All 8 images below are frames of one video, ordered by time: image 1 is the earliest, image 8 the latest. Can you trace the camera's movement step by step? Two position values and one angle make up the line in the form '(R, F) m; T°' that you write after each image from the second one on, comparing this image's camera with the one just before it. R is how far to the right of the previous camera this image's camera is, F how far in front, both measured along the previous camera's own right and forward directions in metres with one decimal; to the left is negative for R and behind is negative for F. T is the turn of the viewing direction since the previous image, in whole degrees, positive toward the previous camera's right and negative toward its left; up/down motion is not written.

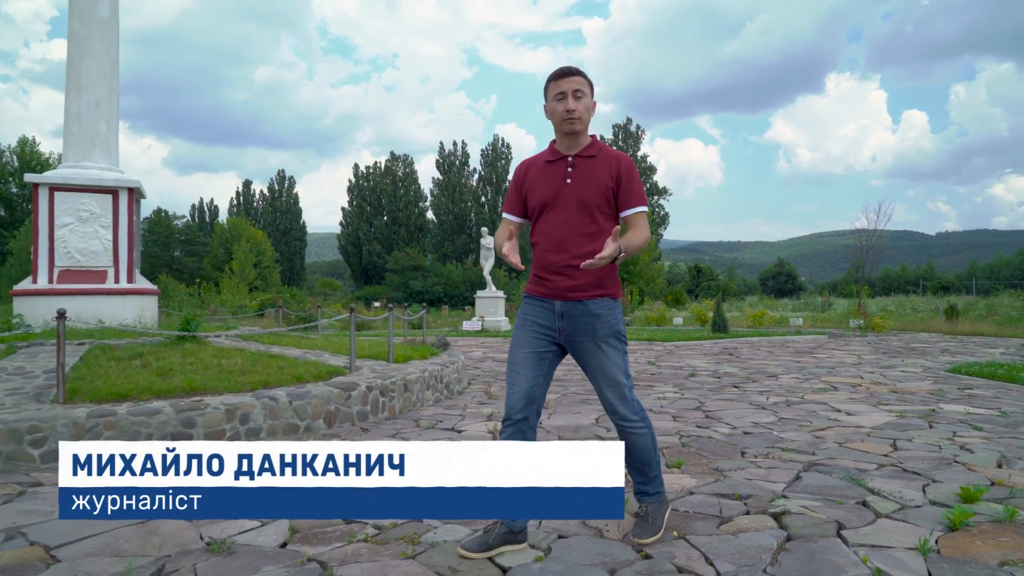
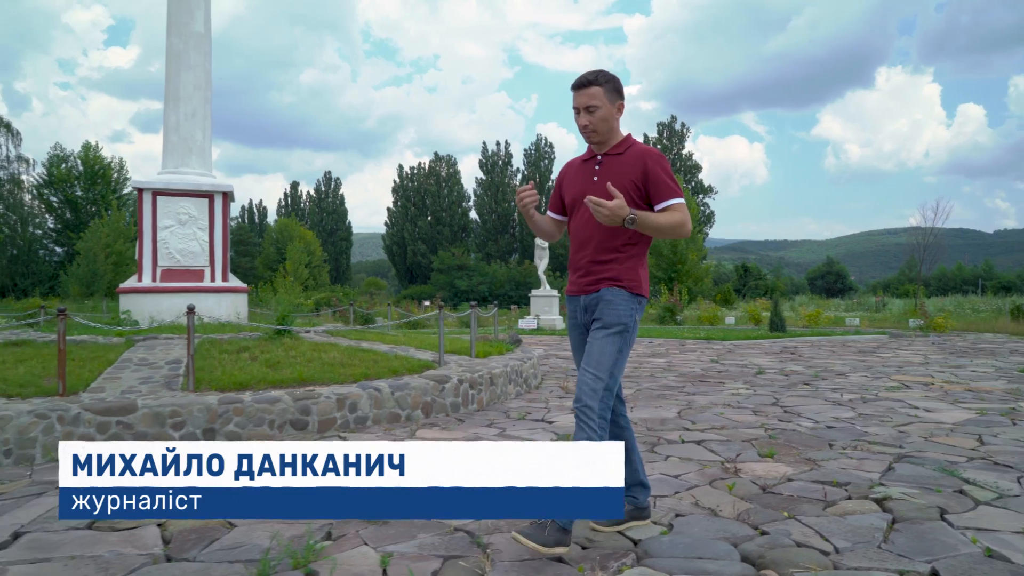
(-0.4, -0.3) m; -3°
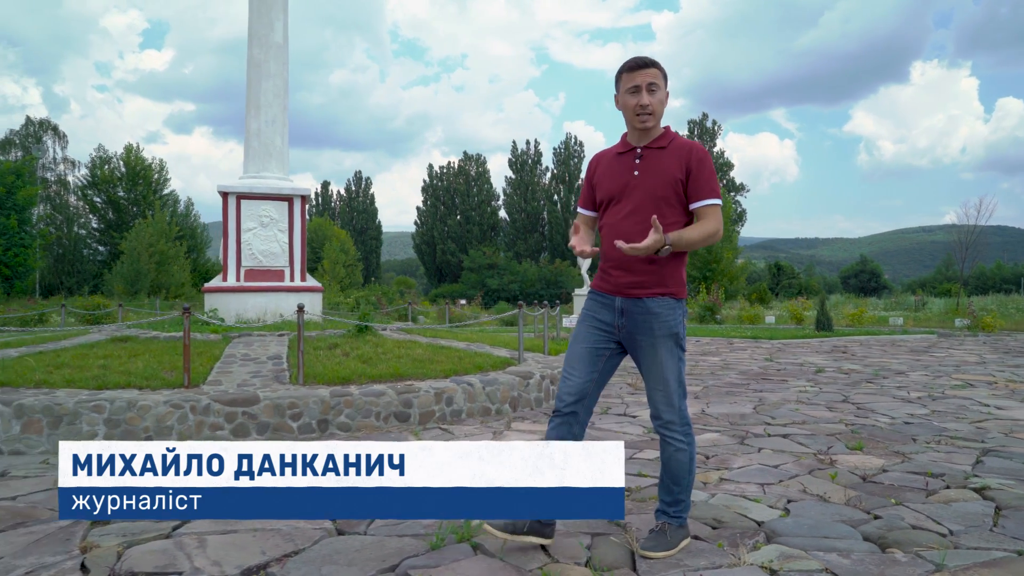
(-0.5, -0.3) m; -2°
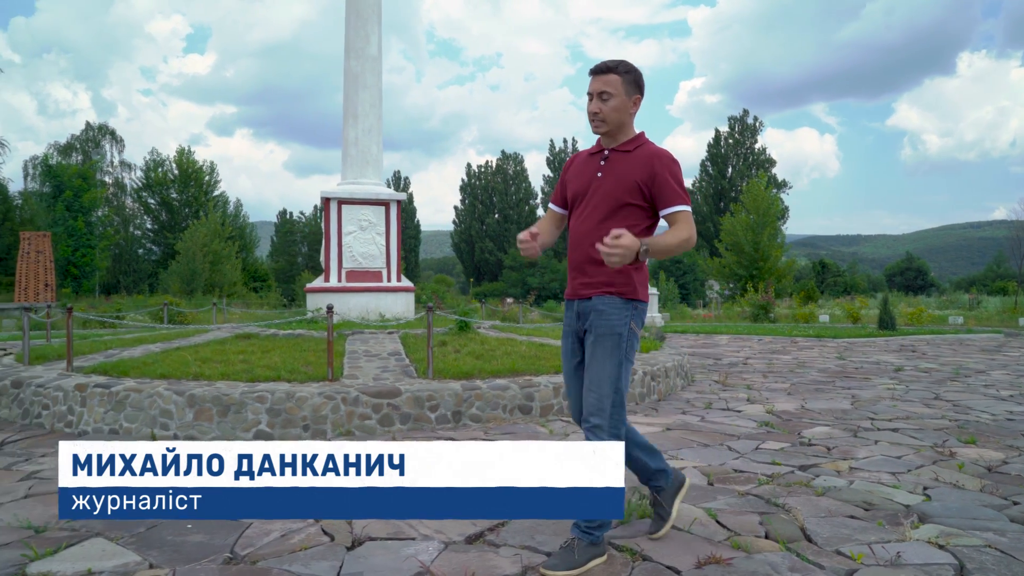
(-0.7, -0.4) m; -3°
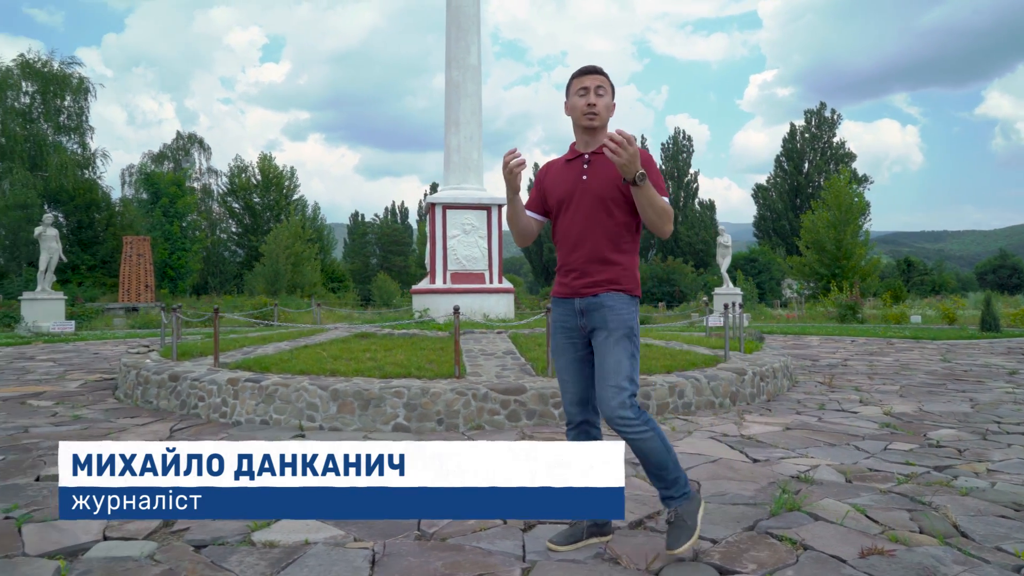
(-0.5, -0.3) m; -5°
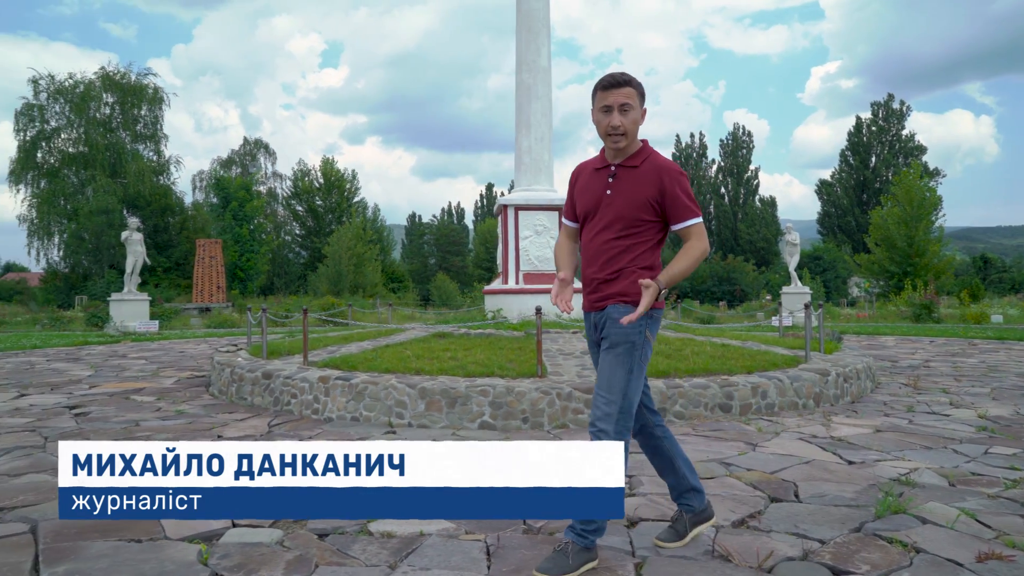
(-0.3, -0.1) m; -4°
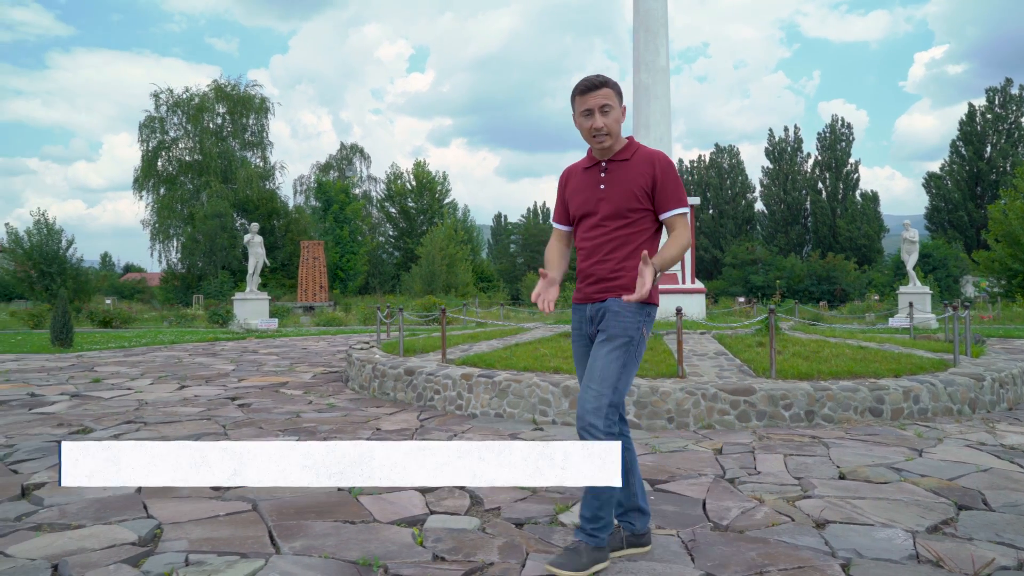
(-0.5, -0.2) m; -7°
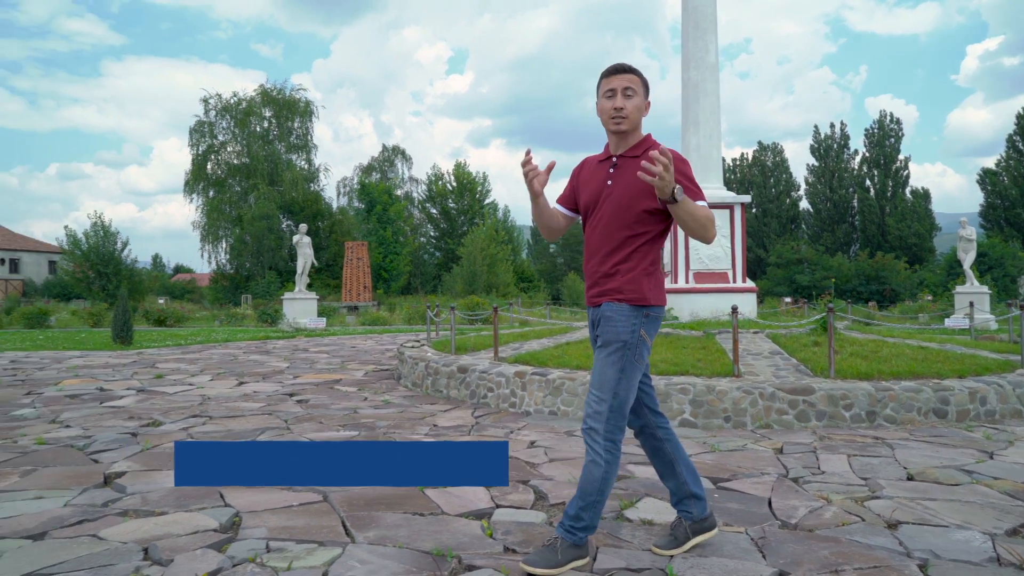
(-0.1, 0.0) m; -3°
